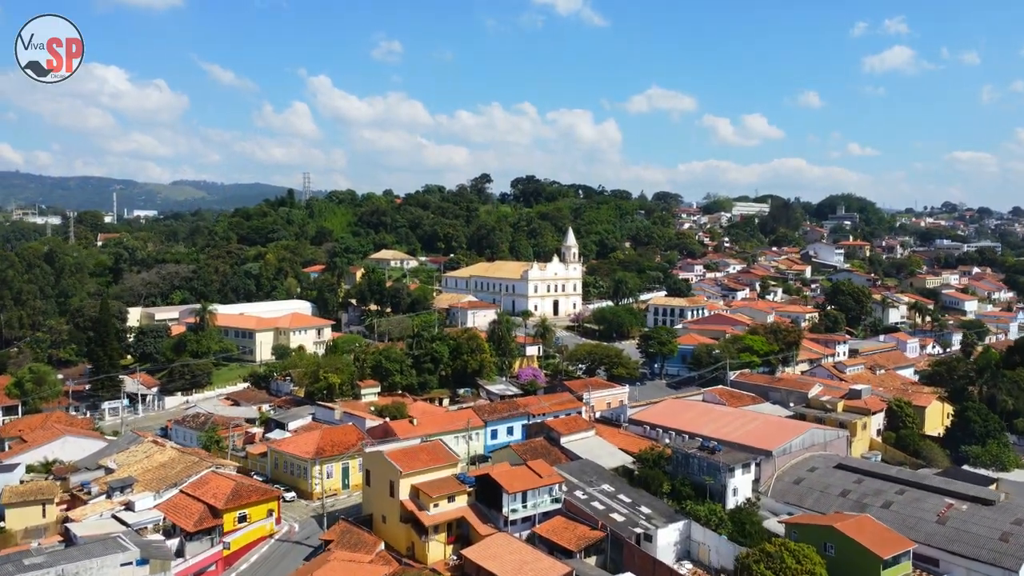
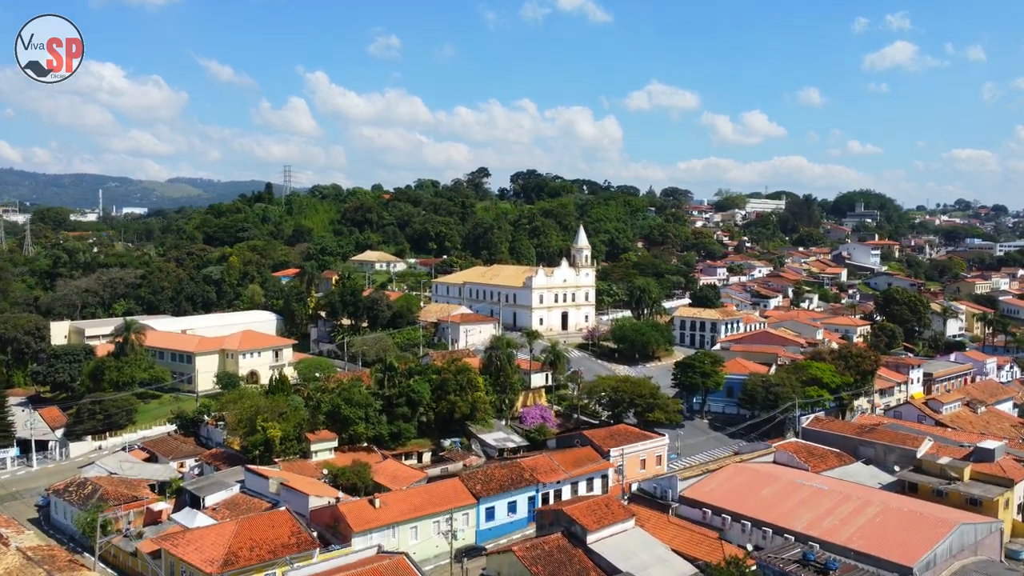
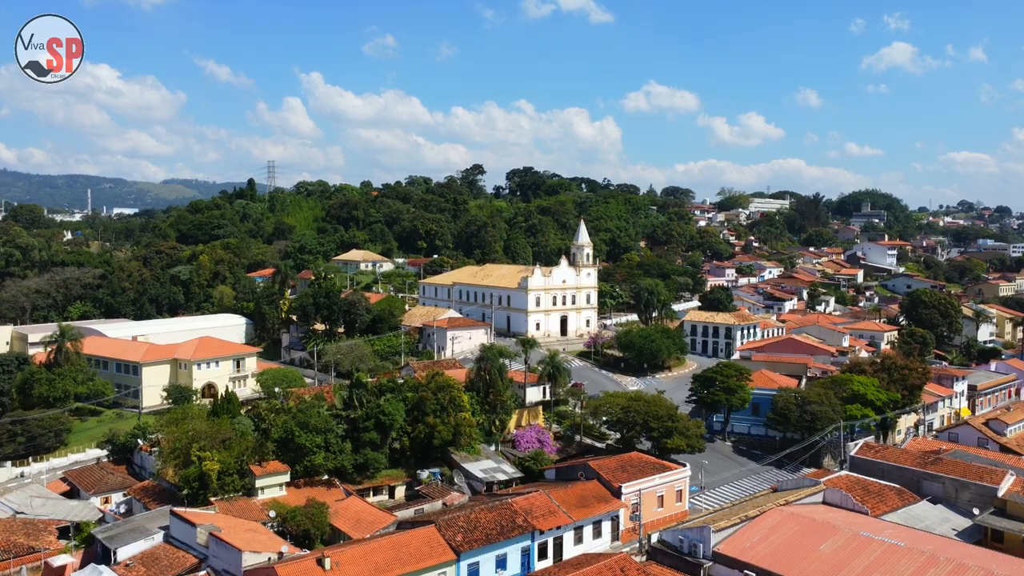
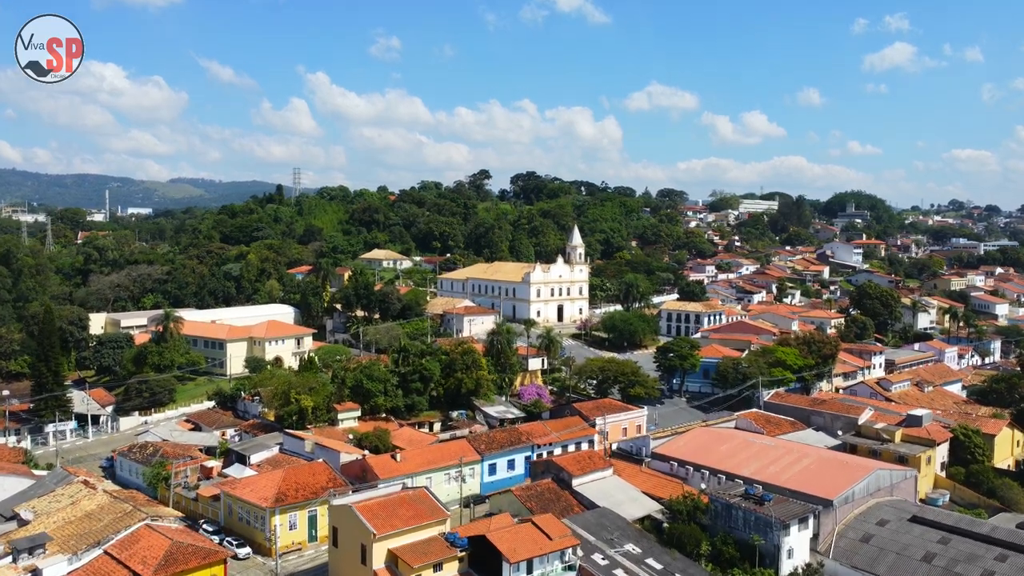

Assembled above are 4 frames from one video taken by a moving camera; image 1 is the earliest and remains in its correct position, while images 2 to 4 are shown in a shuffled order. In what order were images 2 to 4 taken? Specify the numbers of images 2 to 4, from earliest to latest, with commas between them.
4, 2, 3
